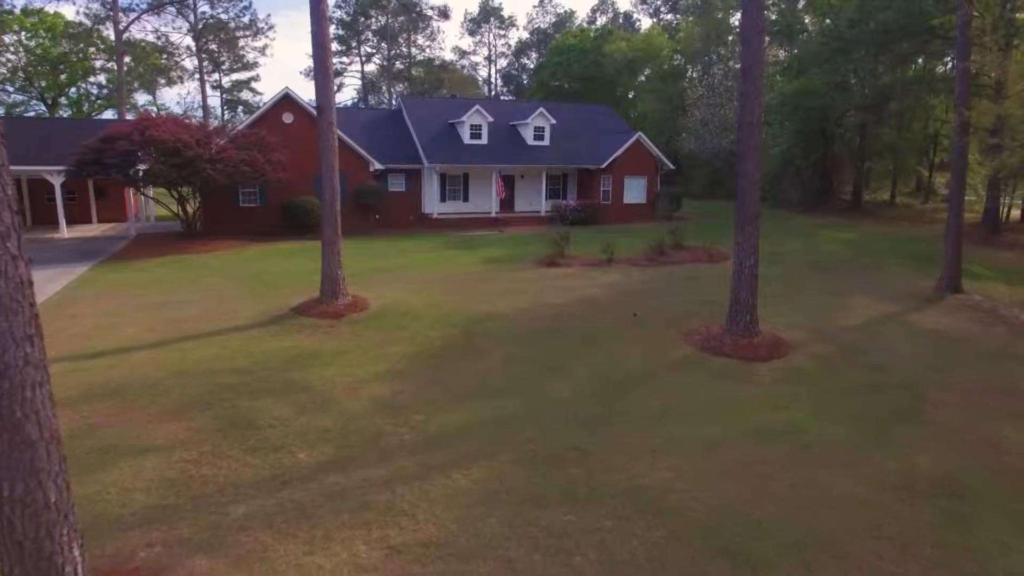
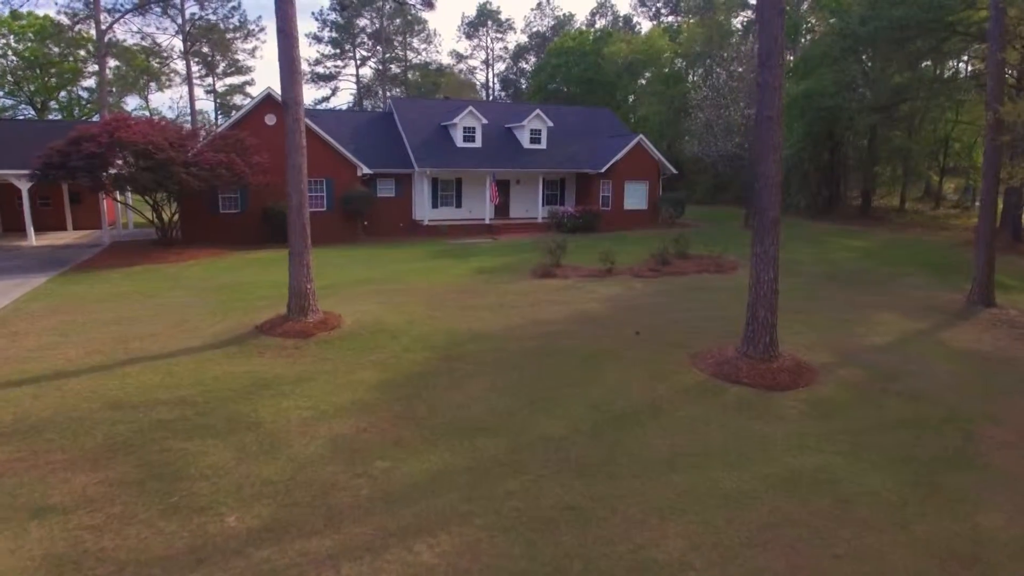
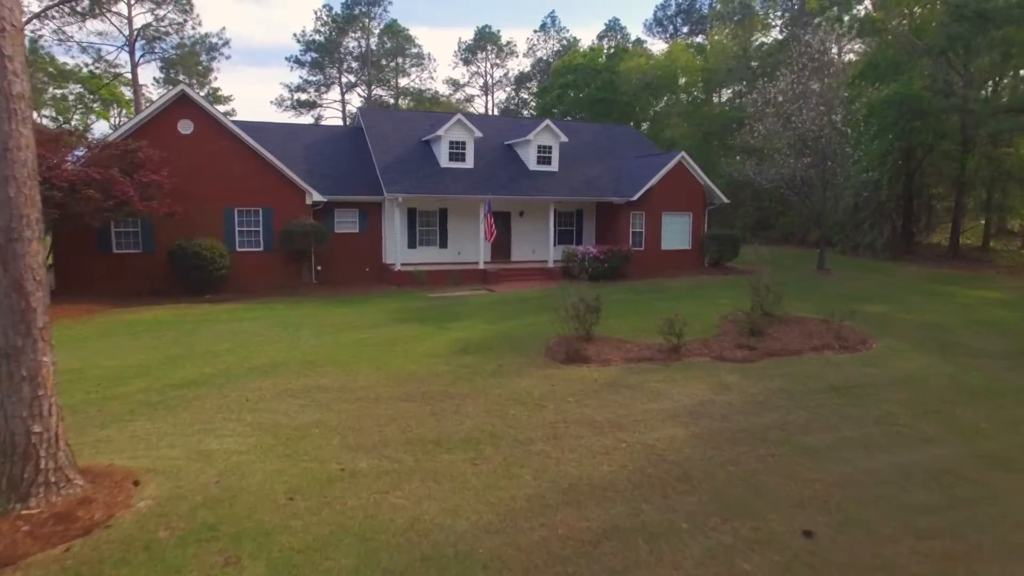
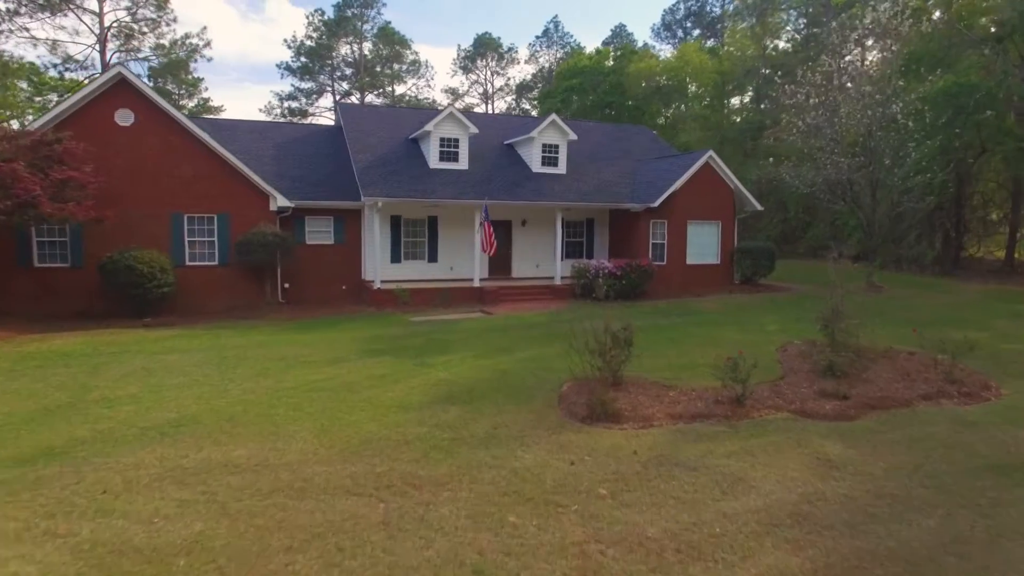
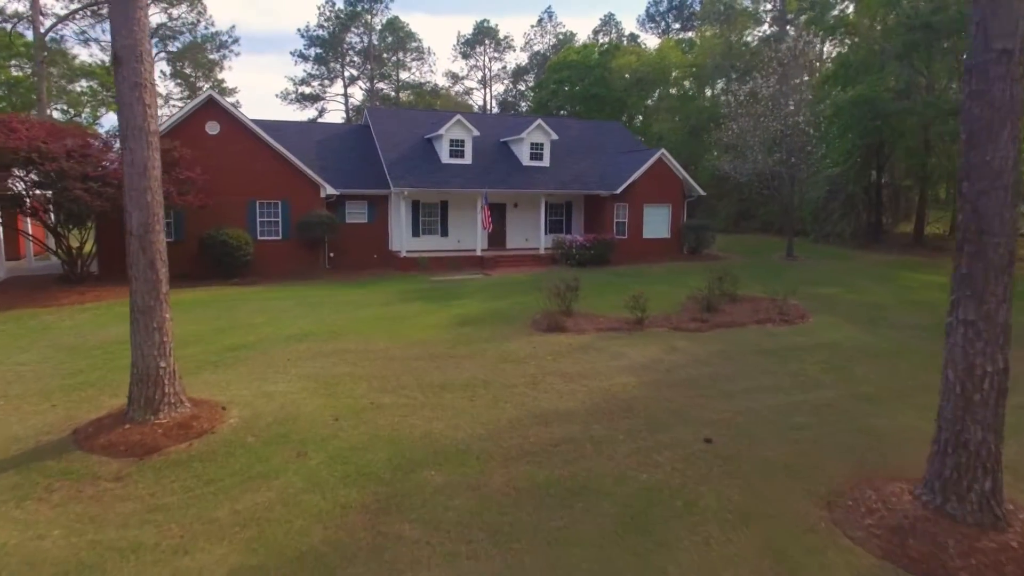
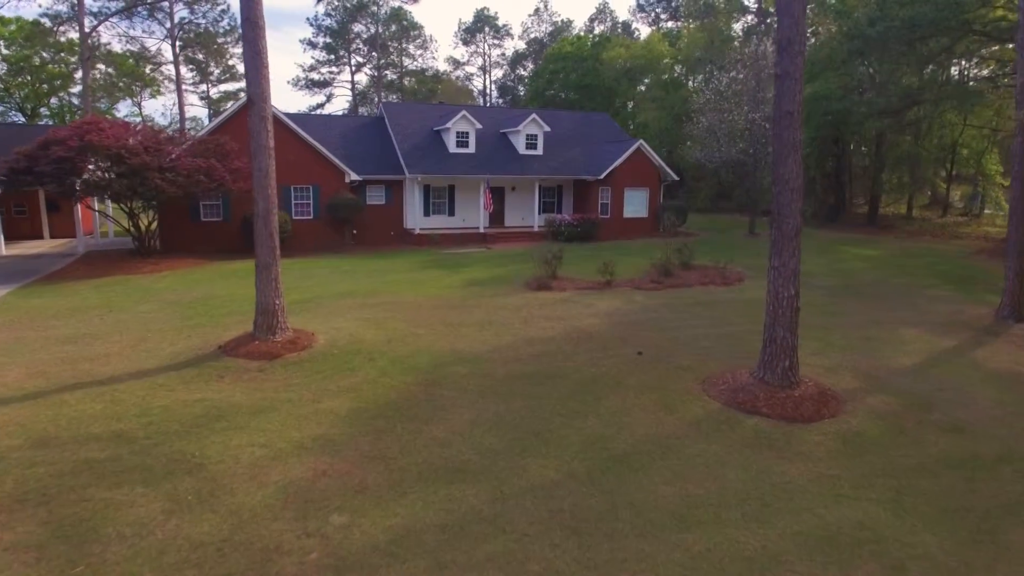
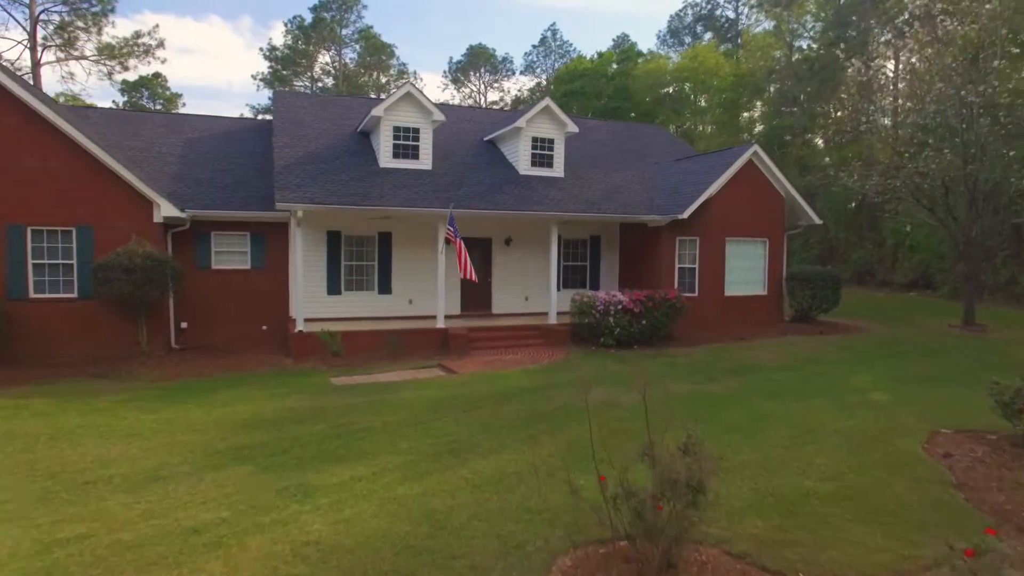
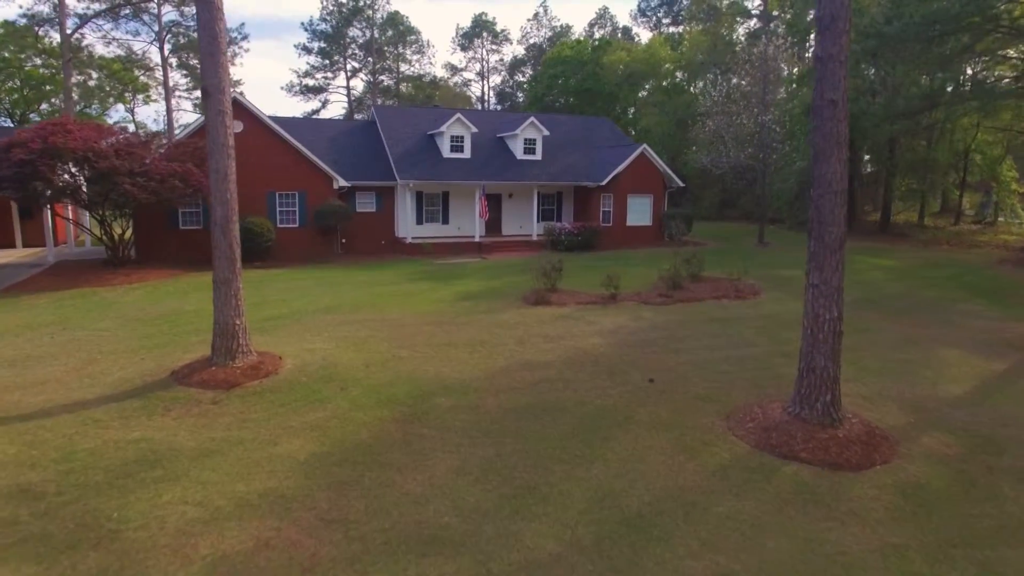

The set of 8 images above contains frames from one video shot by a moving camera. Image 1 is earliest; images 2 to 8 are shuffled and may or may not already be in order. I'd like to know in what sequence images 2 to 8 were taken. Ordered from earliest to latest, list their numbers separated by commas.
2, 6, 8, 5, 3, 4, 7
